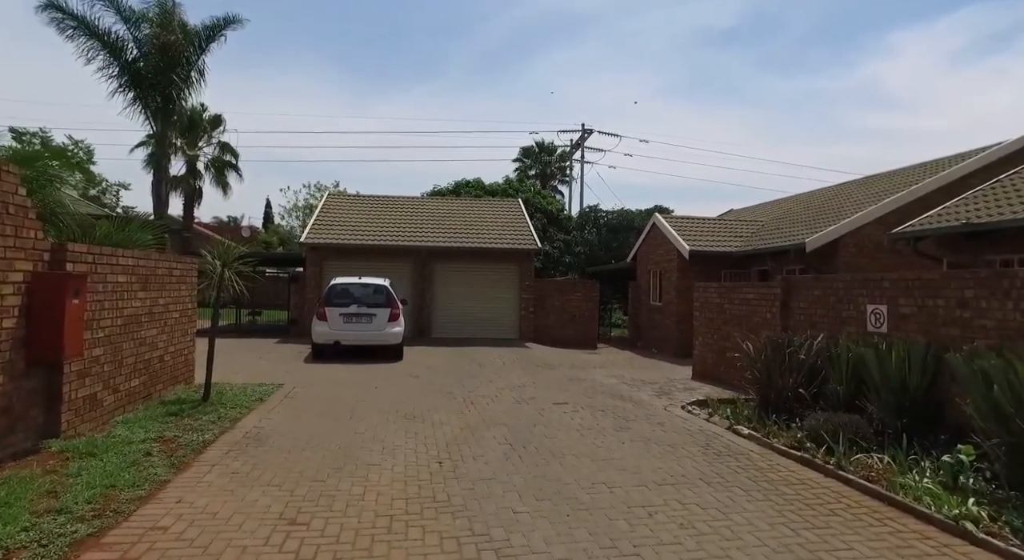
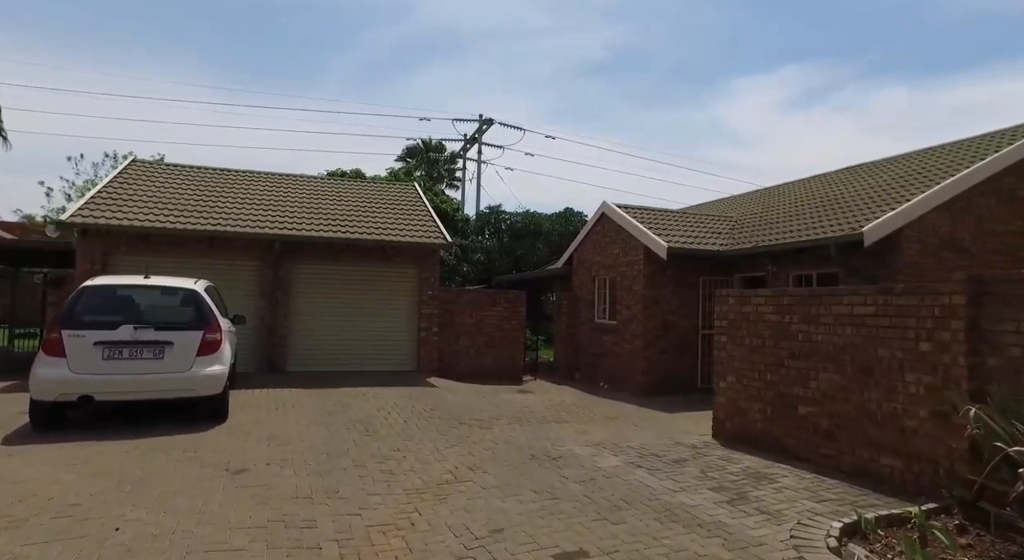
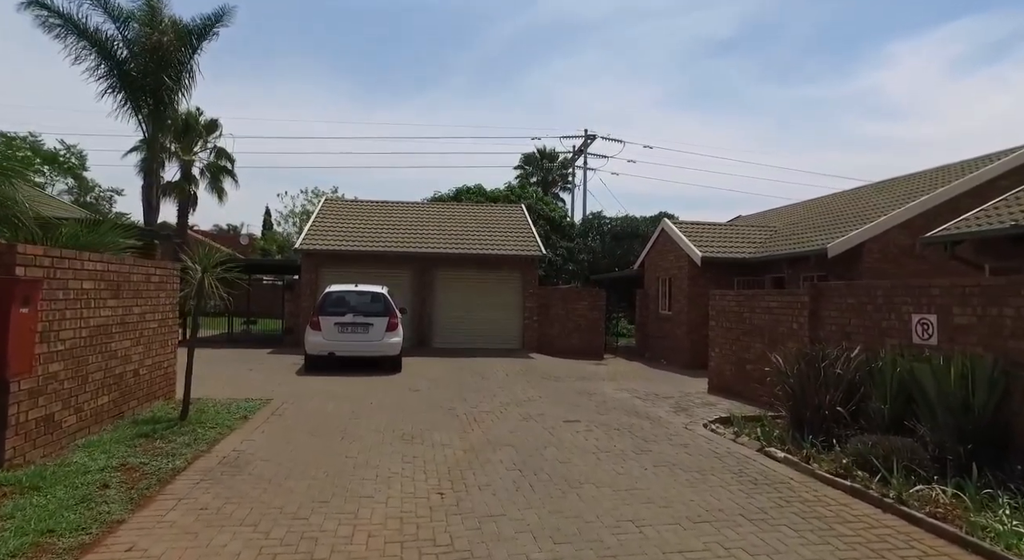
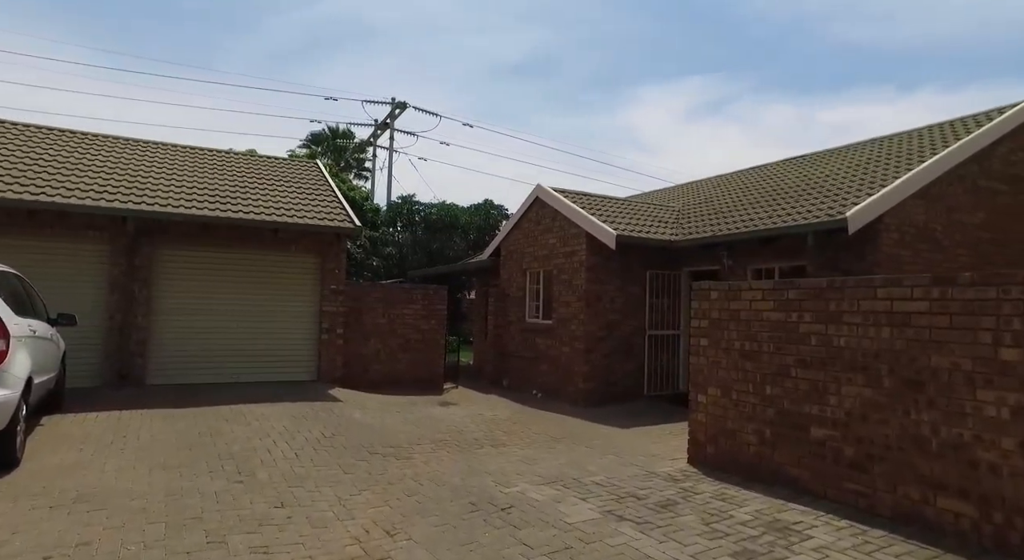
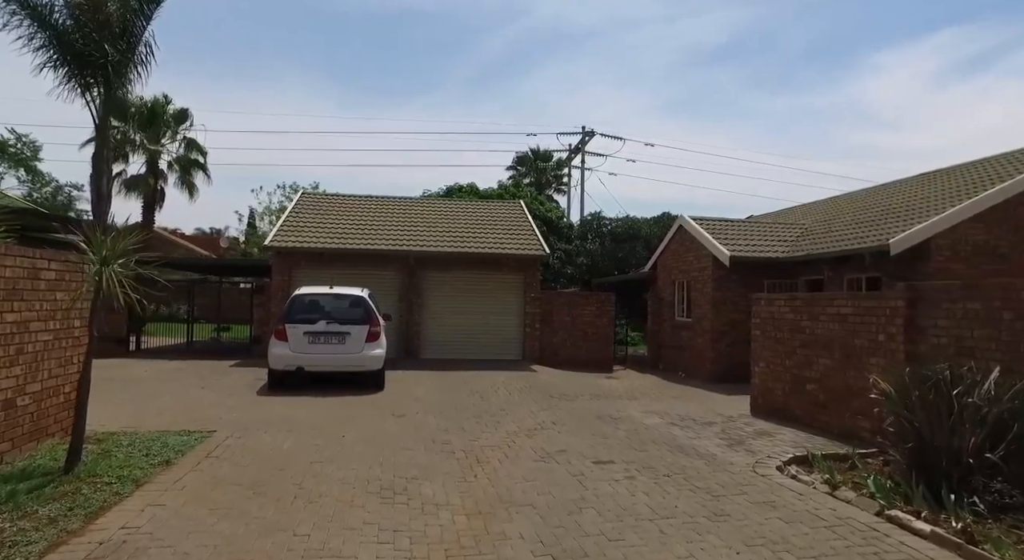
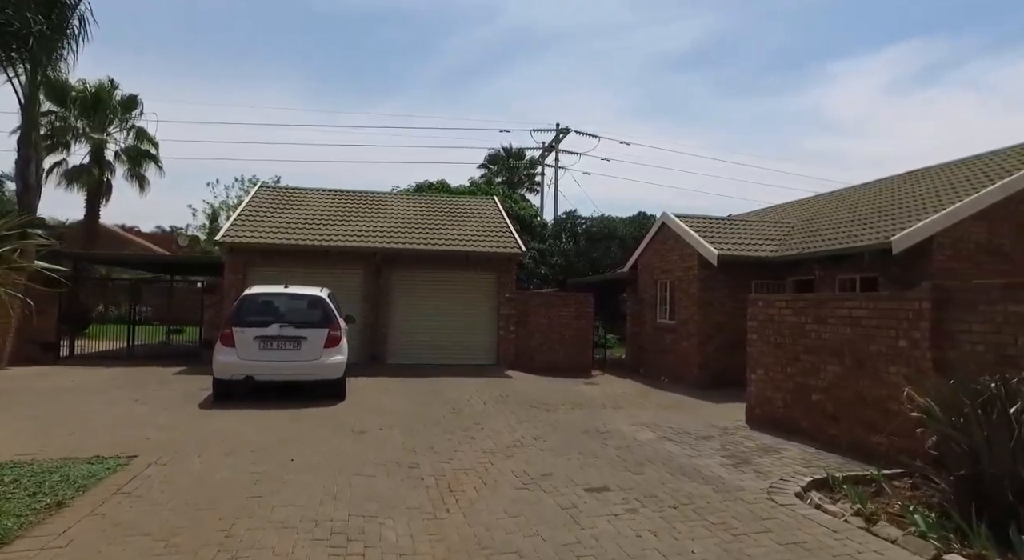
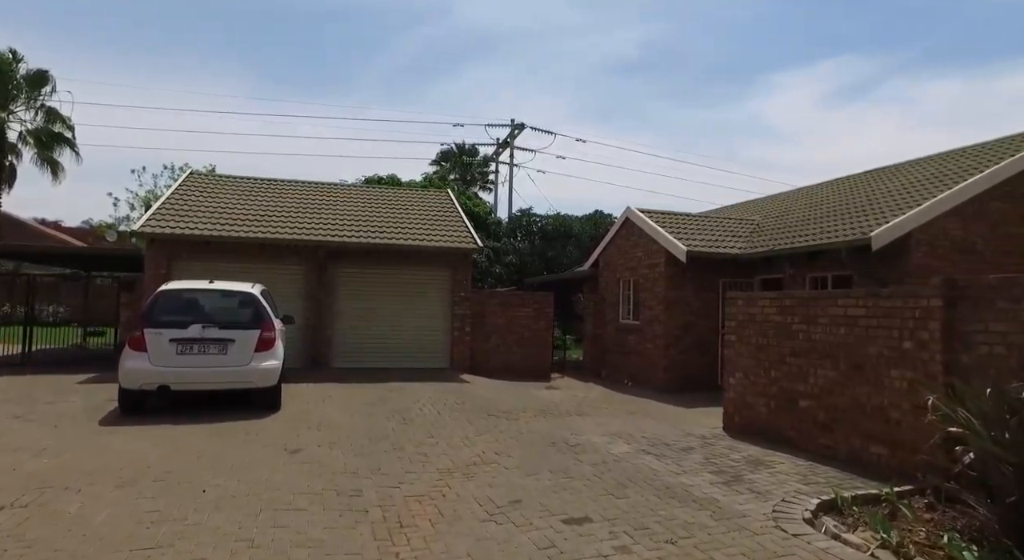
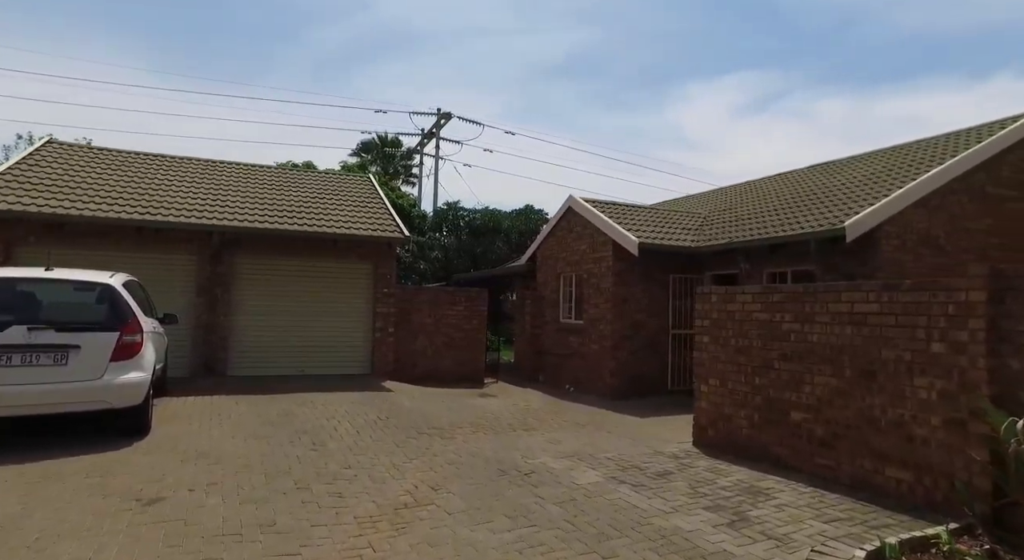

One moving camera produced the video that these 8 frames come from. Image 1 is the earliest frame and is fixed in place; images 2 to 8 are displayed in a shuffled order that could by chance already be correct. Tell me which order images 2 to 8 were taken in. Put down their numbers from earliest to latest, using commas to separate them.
3, 5, 6, 7, 2, 8, 4
